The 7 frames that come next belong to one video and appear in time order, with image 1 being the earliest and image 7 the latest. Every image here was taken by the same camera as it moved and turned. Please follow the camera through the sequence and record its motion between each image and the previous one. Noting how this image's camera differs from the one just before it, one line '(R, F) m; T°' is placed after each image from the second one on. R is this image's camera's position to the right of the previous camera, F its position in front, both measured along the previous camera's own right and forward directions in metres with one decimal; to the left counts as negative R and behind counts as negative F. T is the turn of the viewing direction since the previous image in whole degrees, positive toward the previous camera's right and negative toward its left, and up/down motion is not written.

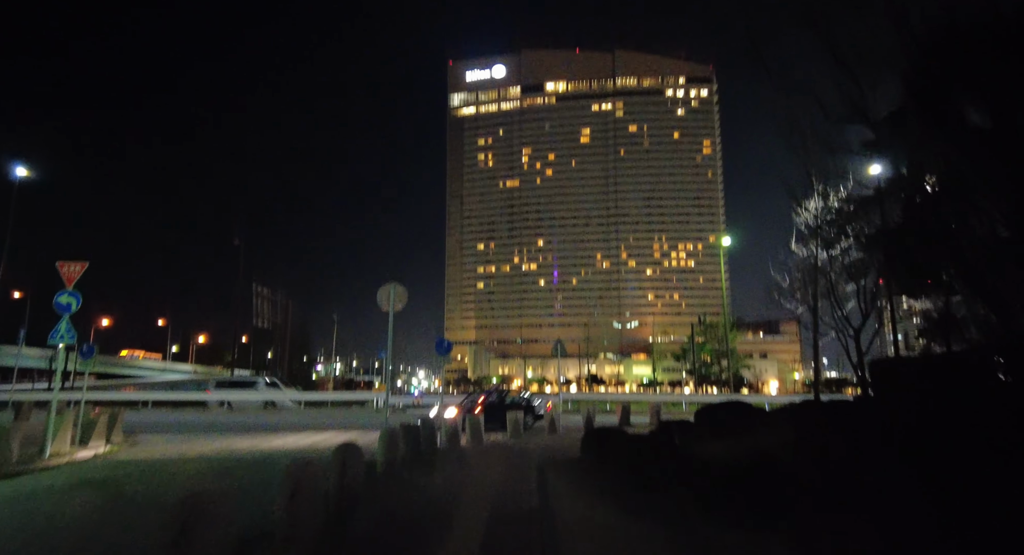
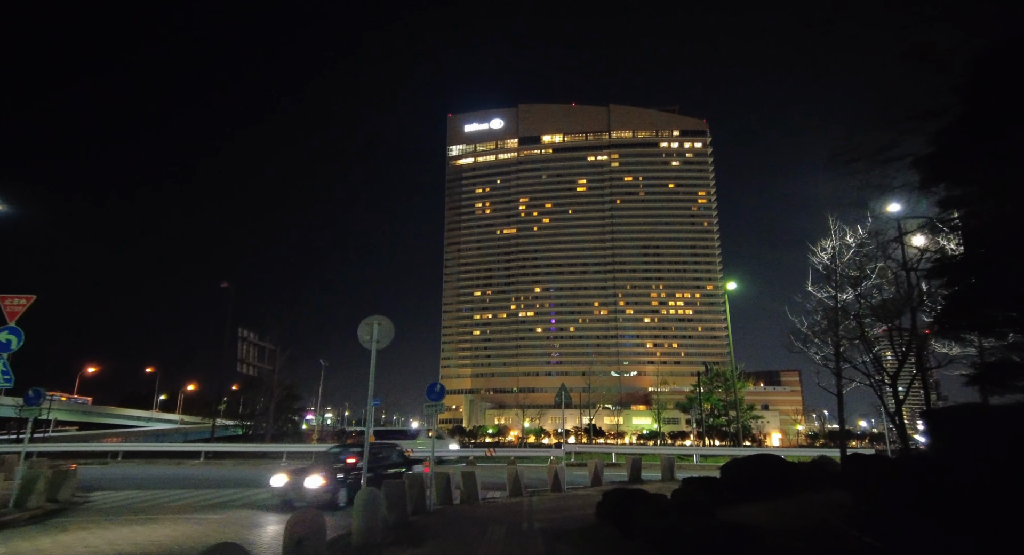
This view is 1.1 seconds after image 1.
(-0.1, +1.1) m; 0°
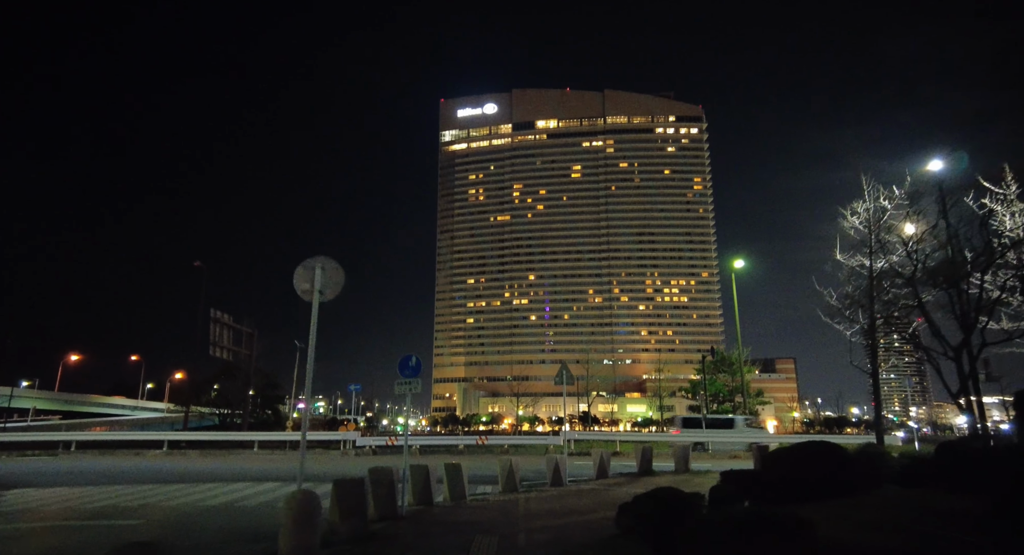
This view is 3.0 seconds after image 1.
(0.0, +1.8) m; +1°
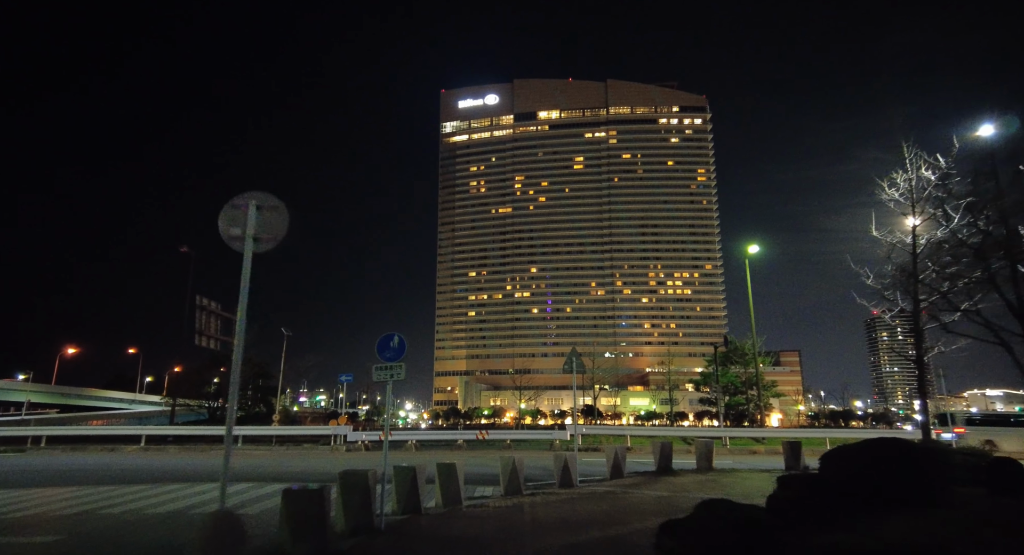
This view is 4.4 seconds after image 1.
(0.0, +1.4) m; 0°
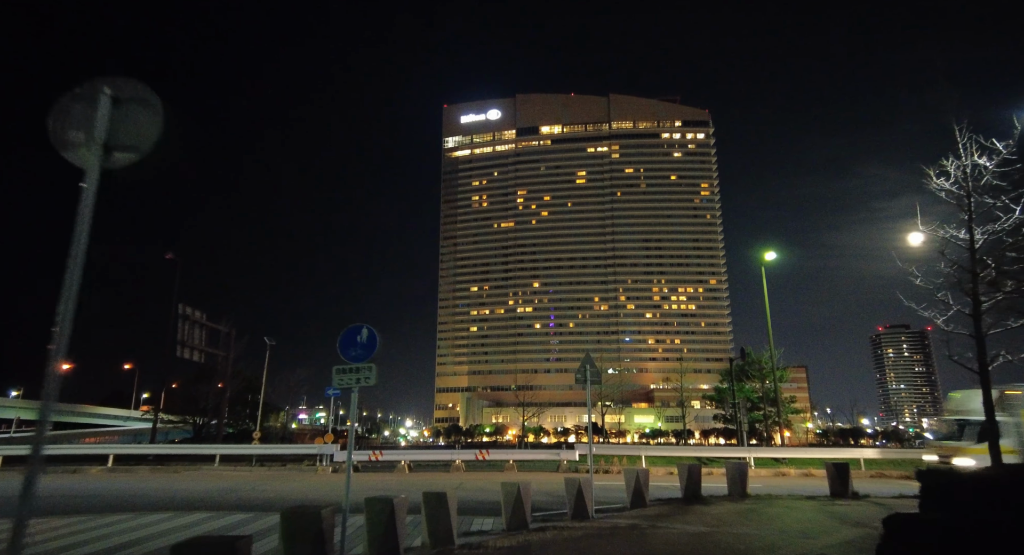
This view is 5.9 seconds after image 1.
(0.0, +1.4) m; 0°
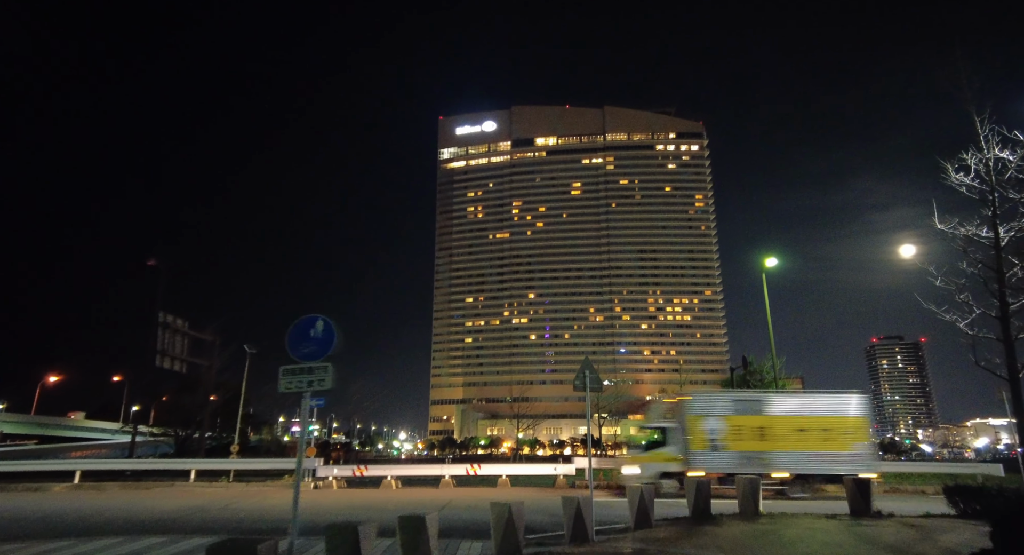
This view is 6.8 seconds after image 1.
(0.0, +0.8) m; 0°
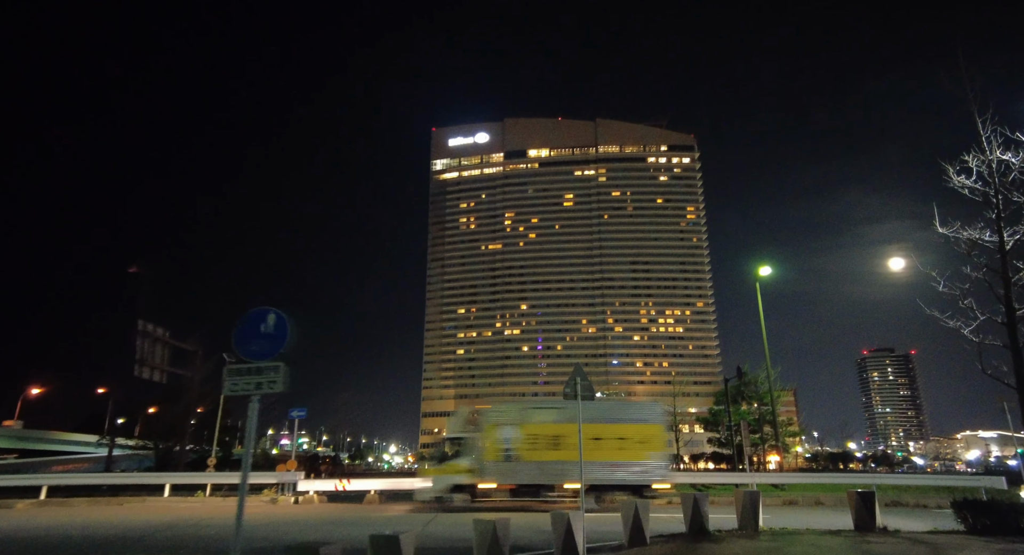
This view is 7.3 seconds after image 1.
(+0.1, +0.4) m; +1°
